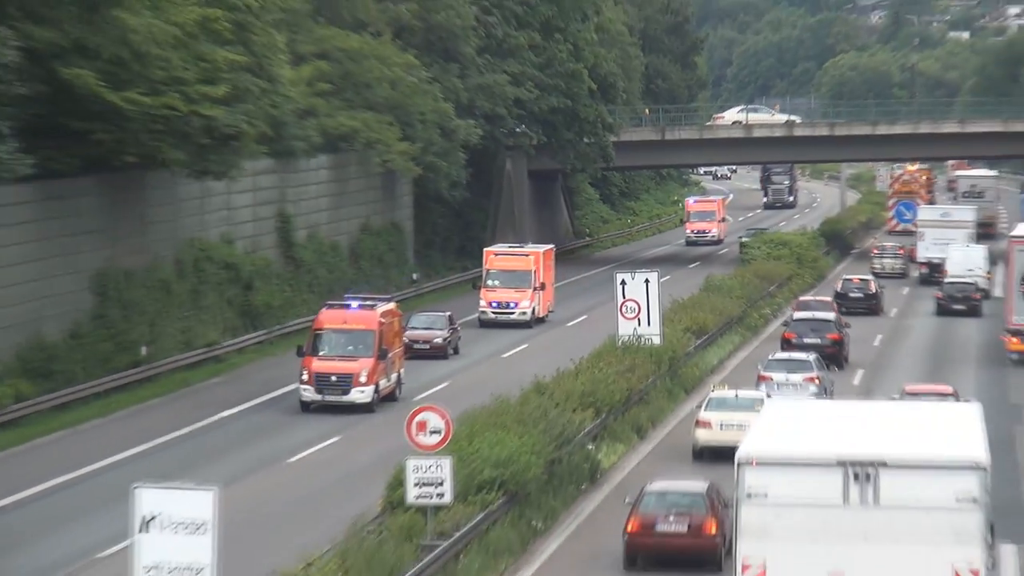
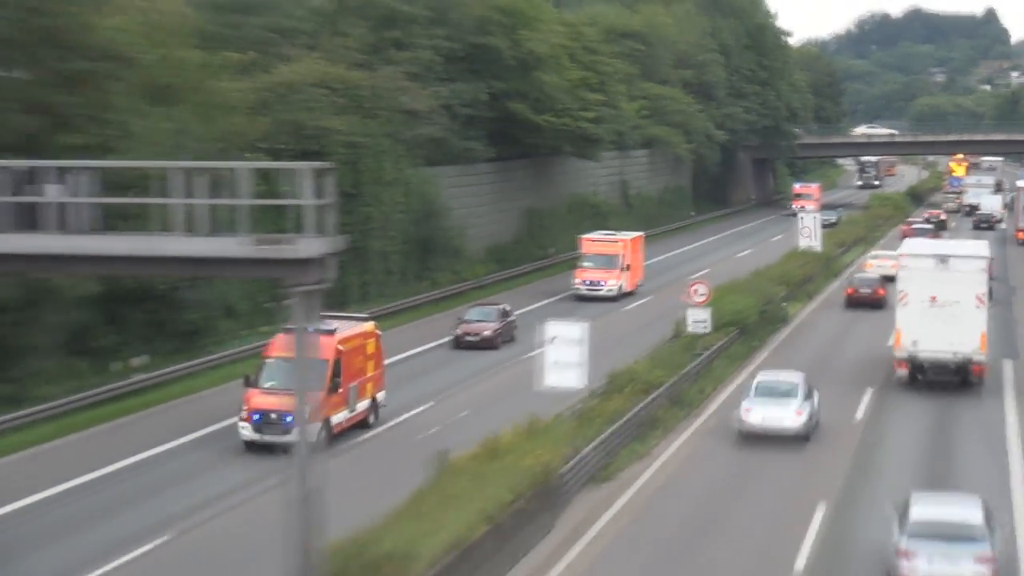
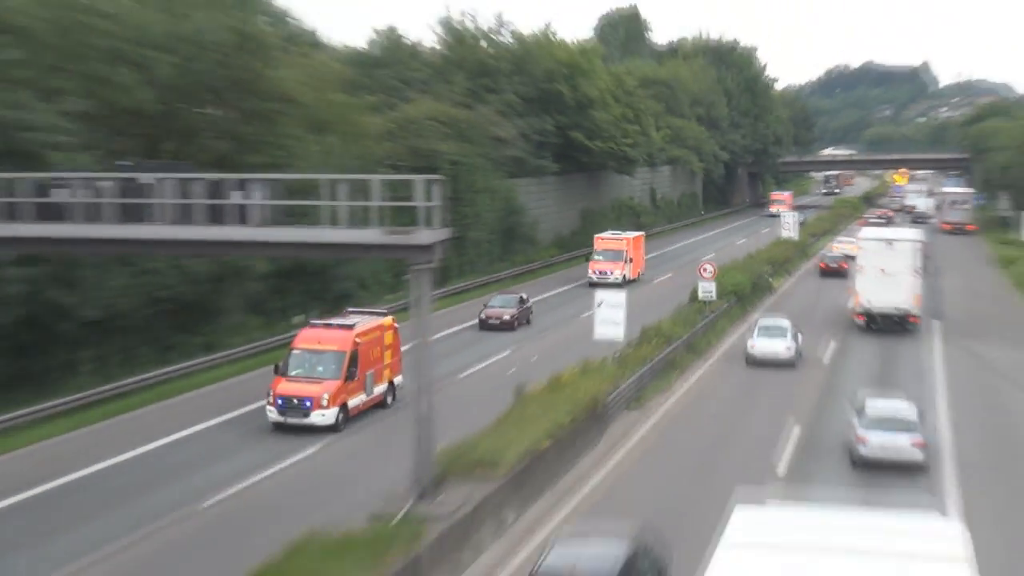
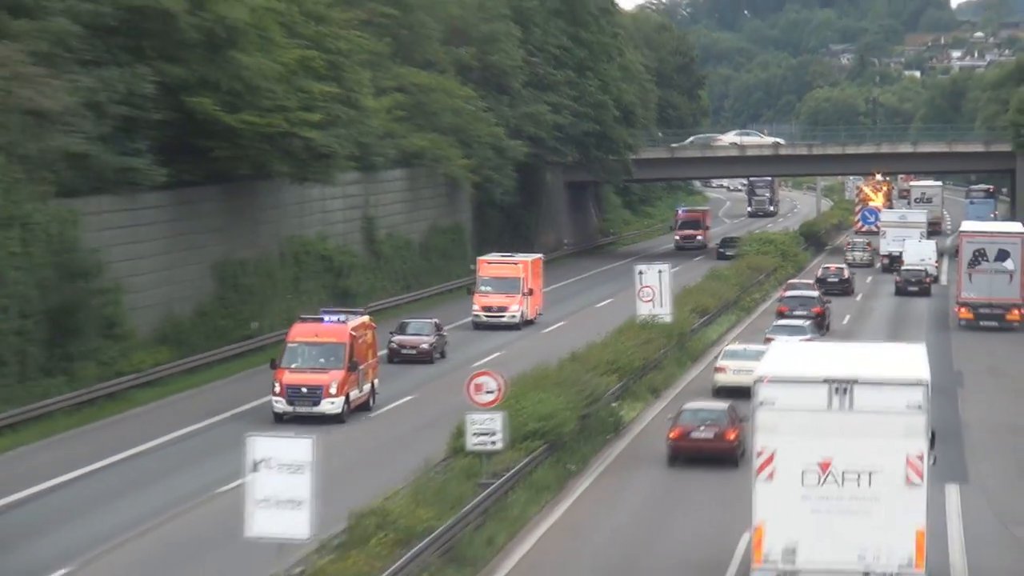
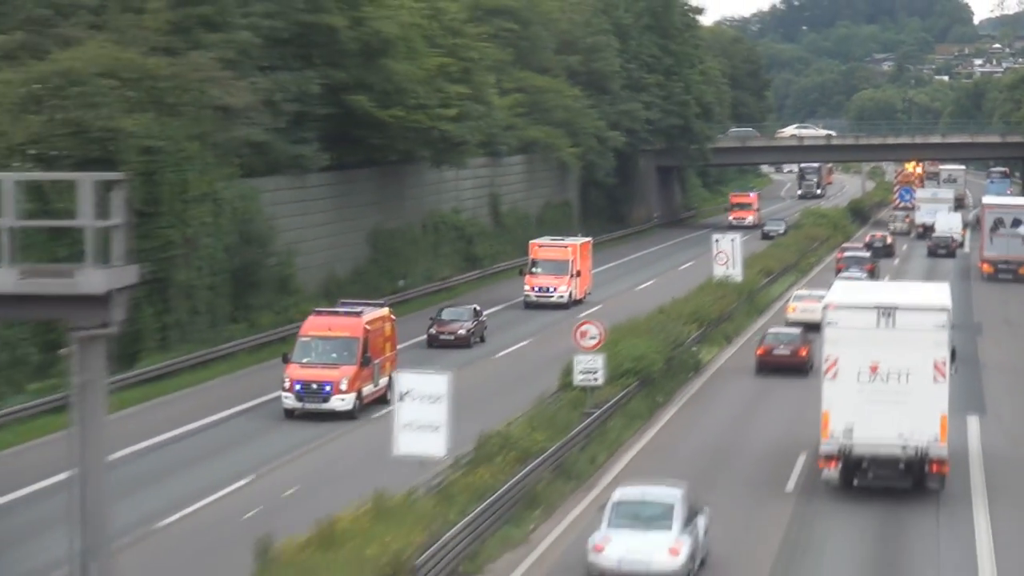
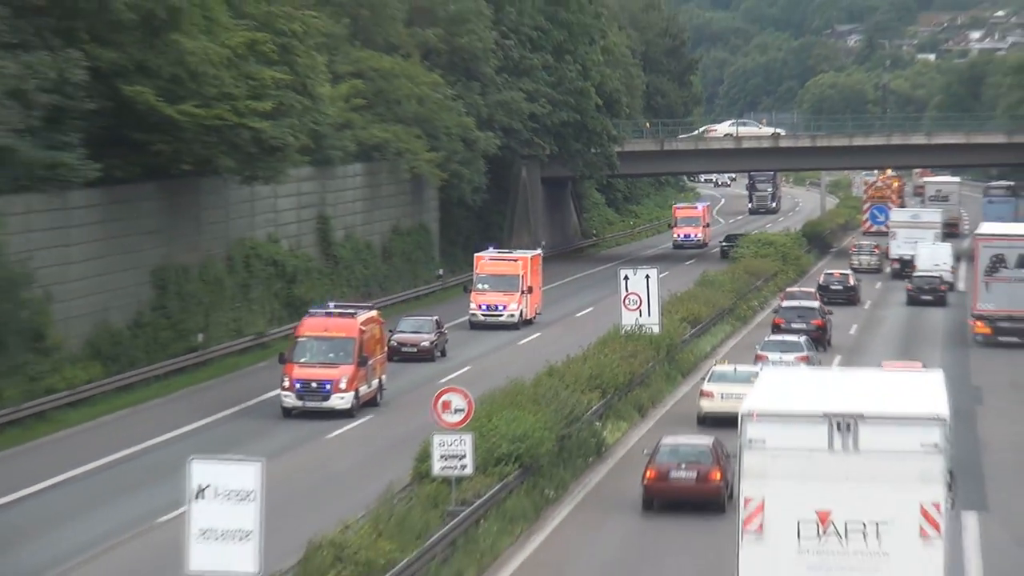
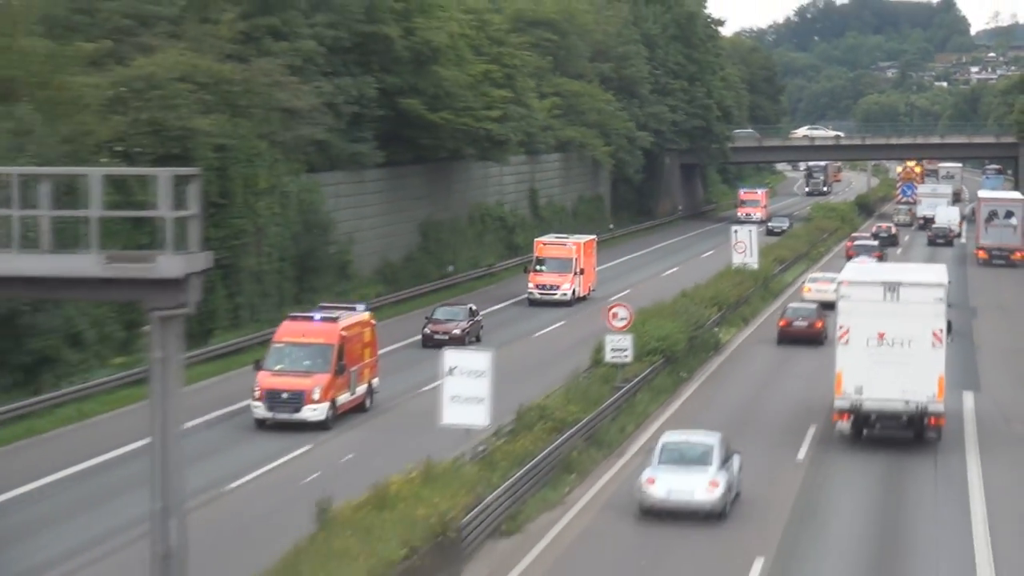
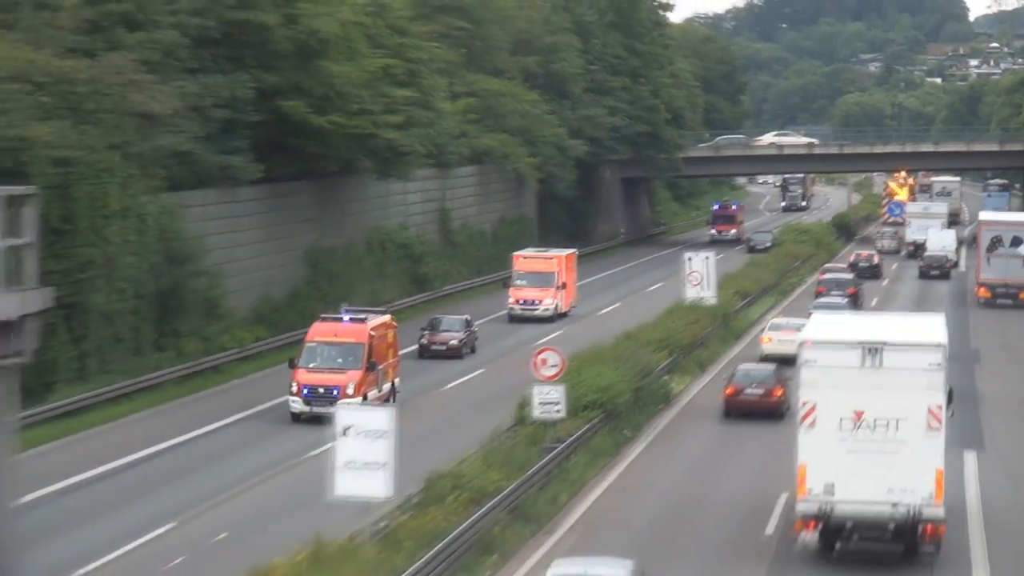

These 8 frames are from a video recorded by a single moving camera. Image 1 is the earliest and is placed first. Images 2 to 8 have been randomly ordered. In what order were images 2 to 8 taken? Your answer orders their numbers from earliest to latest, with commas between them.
6, 4, 8, 5, 7, 2, 3
